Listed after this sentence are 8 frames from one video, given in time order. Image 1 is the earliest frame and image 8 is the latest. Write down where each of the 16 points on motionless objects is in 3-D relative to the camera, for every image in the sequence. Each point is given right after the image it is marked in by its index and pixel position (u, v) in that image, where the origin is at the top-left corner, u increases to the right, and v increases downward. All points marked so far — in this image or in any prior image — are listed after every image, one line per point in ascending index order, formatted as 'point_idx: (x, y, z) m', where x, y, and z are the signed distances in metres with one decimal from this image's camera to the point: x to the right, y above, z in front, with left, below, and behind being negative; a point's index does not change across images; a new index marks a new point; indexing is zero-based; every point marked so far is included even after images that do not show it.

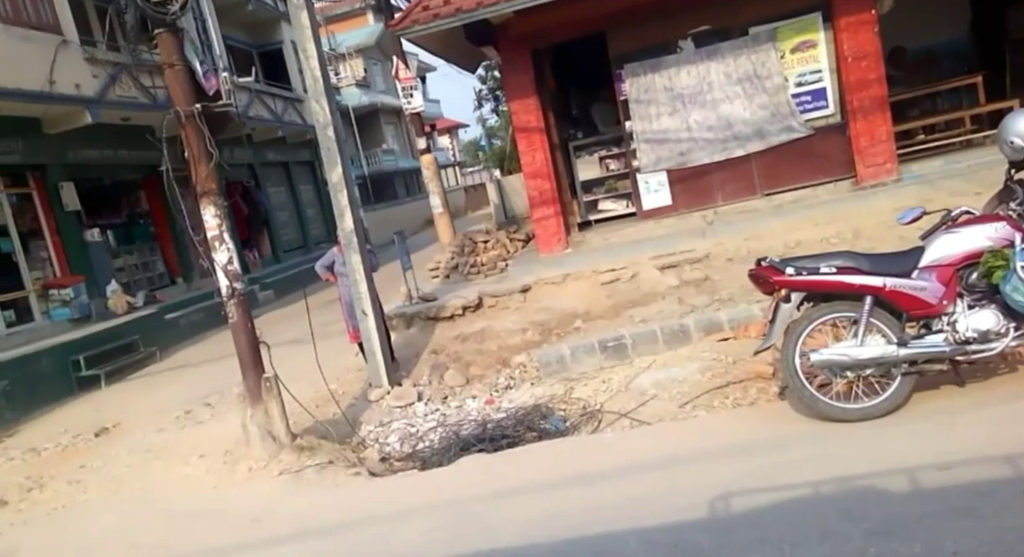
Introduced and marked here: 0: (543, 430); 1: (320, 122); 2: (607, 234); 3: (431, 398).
0: (+0.2, -1.1, +6.0) m
1: (-1.8, +1.4, +8.0) m
2: (+1.2, +0.5, +10.6) m
3: (-0.8, -1.1, +8.3) m
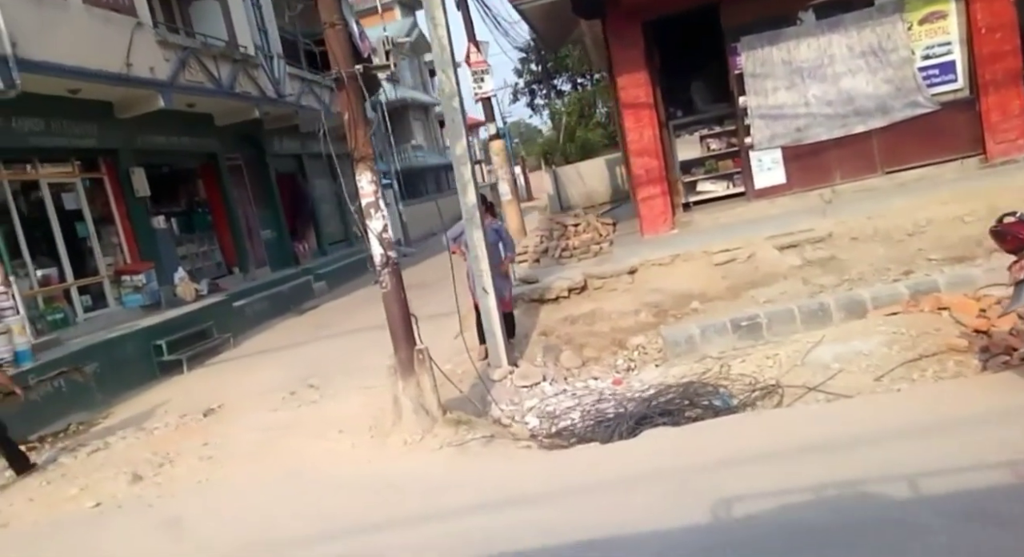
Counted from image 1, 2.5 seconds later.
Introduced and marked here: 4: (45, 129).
0: (+1.3, -0.9, +5.8) m
1: (-0.6, +1.7, +7.8) m
2: (+2.5, +0.8, +10.3) m
3: (+0.4, -0.9, +8.1) m
4: (-7.4, +2.4, +13.8) m
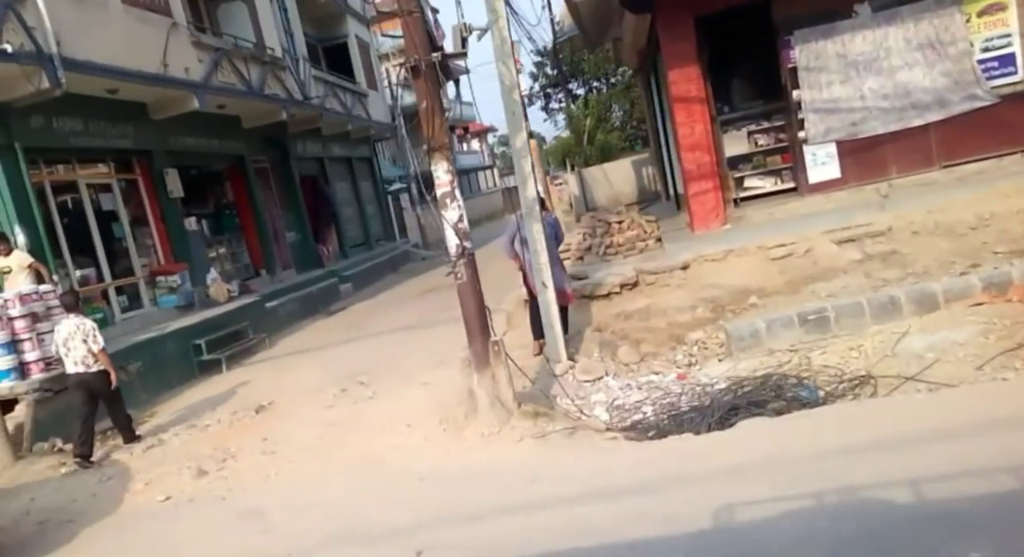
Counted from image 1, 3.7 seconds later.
0: (+1.8, -0.8, +5.6) m
1: (-0.1, +1.7, +7.7) m
2: (+3.0, +0.8, +10.1) m
3: (+1.0, -0.9, +7.9) m
4: (-6.8, +2.4, +13.8) m
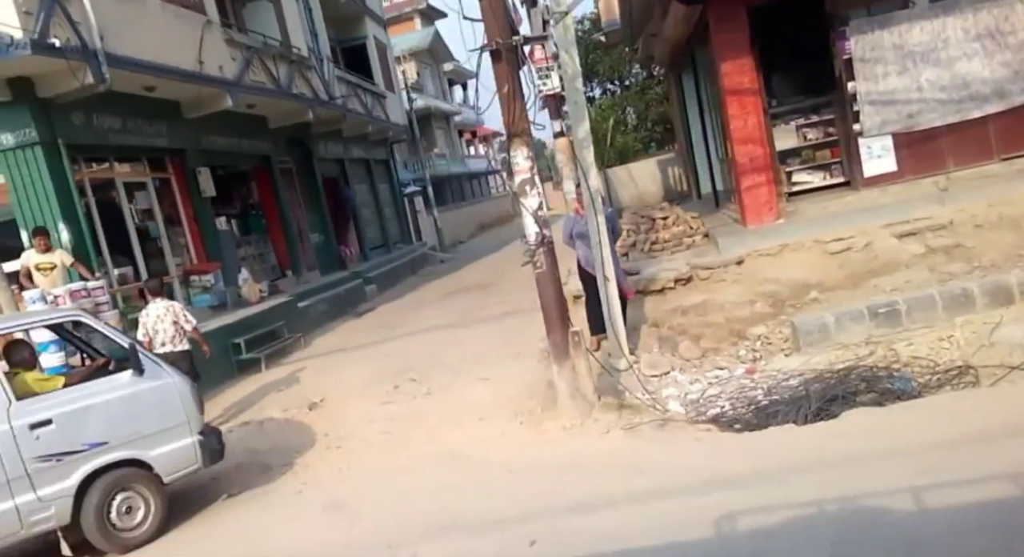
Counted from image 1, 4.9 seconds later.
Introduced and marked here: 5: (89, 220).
0: (+2.4, -0.7, +5.5) m
1: (+0.5, +1.8, +7.6) m
2: (+3.6, +0.9, +10.0) m
3: (+1.5, -0.8, +7.8) m
4: (-6.2, +2.4, +13.8) m
5: (-5.9, +0.8, +12.0) m
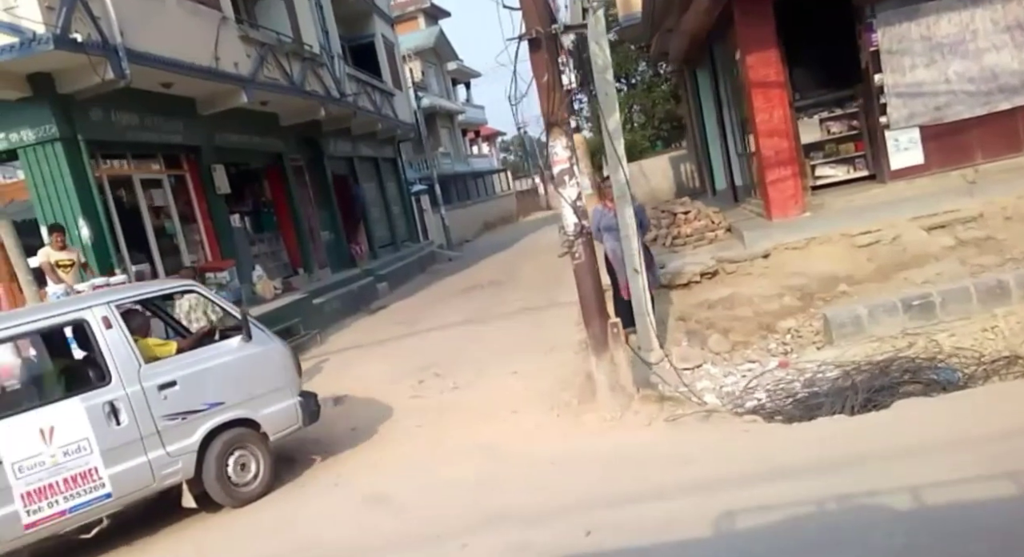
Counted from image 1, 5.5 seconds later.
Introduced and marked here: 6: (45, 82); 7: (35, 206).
0: (+2.6, -0.6, +5.4) m
1: (+0.8, +1.9, +7.5) m
2: (+3.9, +0.9, +9.9) m
3: (+1.8, -0.7, +7.7) m
4: (-5.9, +2.5, +13.7) m
5: (-5.6, +0.9, +12.0) m
6: (-5.9, +2.5, +10.9) m
7: (-6.3, +1.0, +11.5) m
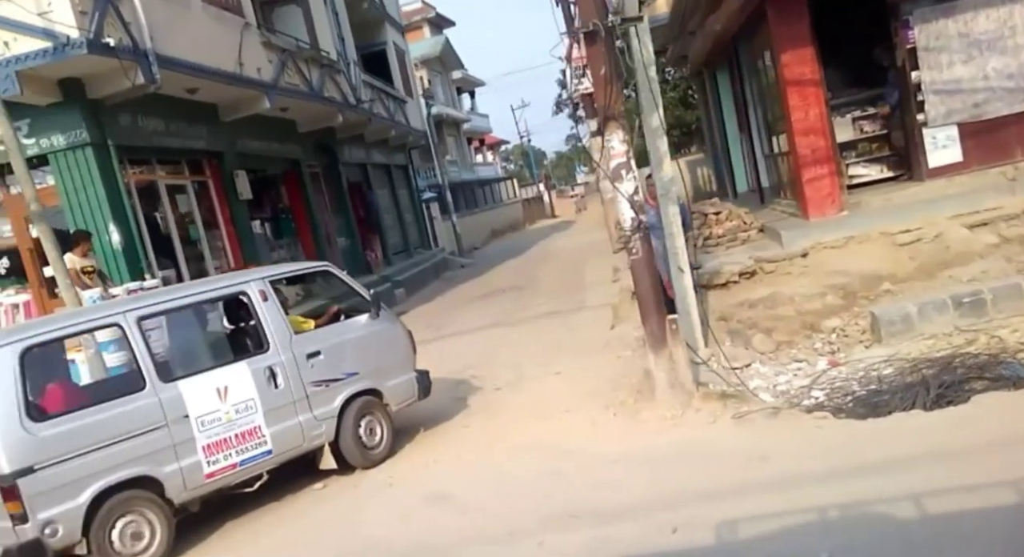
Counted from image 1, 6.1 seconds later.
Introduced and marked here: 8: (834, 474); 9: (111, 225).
0: (+3.0, -0.6, +5.3) m
1: (+1.1, +1.9, +7.5) m
2: (+4.3, +0.9, +9.8) m
3: (+2.2, -0.7, +7.7) m
4: (-5.5, +2.4, +13.7) m
5: (-5.2, +0.8, +11.9) m
6: (-5.5, +2.4, +10.9) m
7: (-5.9, +0.9, +11.5) m
8: (+1.6, -1.0, +4.3) m
9: (-5.3, +0.7, +11.4) m
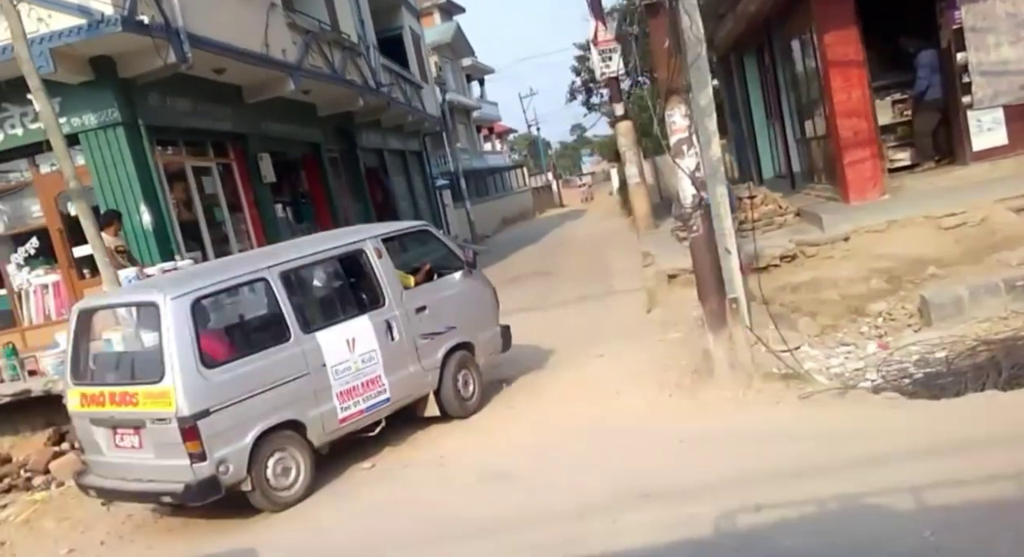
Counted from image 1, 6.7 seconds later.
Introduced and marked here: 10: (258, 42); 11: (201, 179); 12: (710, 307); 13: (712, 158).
0: (+3.4, -0.5, +5.2) m
1: (+1.5, +2.0, +7.4) m
2: (+4.7, +1.1, +9.7) m
3: (+2.6, -0.6, +7.6) m
4: (-5.0, +2.7, +13.7) m
5: (-4.7, +1.1, +11.9) m
6: (-5.1, +2.7, +10.8) m
7: (-5.5, +1.2, +11.4) m
8: (+1.9, -0.9, +4.2) m
9: (-4.8, +1.0, +11.3) m
10: (-4.3, +4.0, +14.6) m
11: (-5.3, +1.7, +14.7) m
12: (+1.3, -0.2, +5.7) m
13: (+1.7, +1.0, +7.5) m
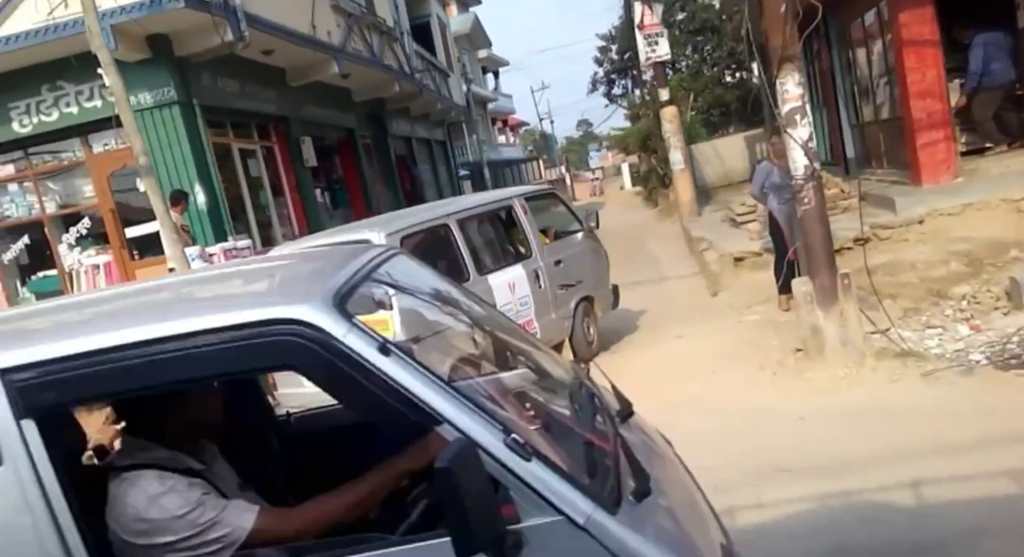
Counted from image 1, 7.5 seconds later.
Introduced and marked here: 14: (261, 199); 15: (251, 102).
0: (+4.0, -0.3, +5.0) m
1: (+2.2, +2.2, +7.2) m
2: (+5.4, +1.3, +9.5) m
3: (+3.3, -0.4, +7.4) m
4: (-4.3, +2.9, +13.6) m
5: (-4.0, +1.3, +11.8) m
6: (-4.3, +2.9, +10.8) m
7: (-4.7, +1.4, +11.3) m
8: (+2.6, -0.7, +4.0) m
9: (-4.1, +1.2, +11.3) m
10: (-3.5, +4.3, +14.5) m
11: (-4.5, +2.0, +14.7) m
12: (+1.9, 0.0, +5.5) m
13: (+2.4, +1.2, +7.3) m
14: (-4.4, +1.4, +15.1) m
15: (-4.2, +2.9, +14.1) m
